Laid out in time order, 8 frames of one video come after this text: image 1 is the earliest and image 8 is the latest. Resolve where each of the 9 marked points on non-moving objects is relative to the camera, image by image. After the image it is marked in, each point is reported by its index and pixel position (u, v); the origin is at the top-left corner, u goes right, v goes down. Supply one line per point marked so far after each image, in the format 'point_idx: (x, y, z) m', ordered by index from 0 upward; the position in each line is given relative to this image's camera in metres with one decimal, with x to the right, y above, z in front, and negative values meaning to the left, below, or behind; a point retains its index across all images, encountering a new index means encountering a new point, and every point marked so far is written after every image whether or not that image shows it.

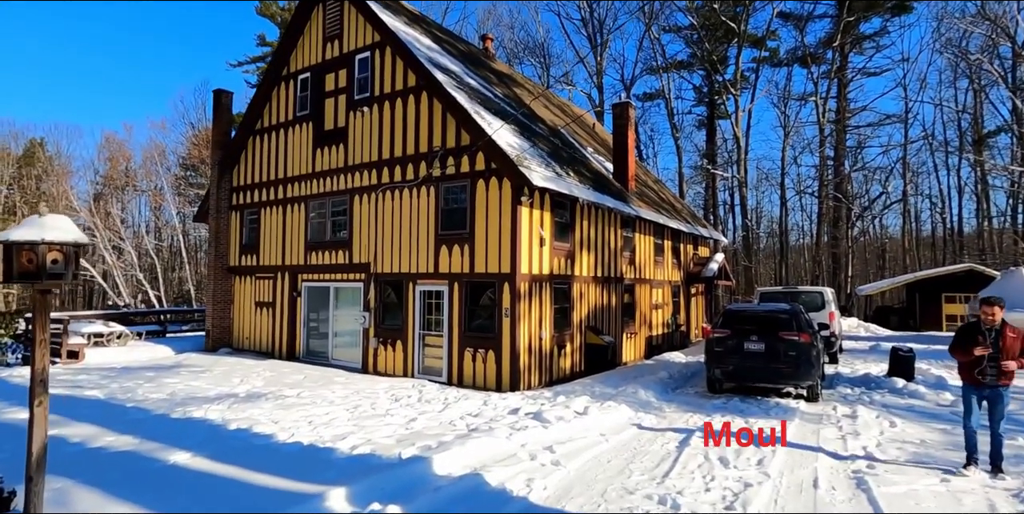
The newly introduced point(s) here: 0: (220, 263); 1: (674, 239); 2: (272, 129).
0: (-9.0, -0.2, +17.7) m
1: (+5.6, +0.6, +19.8) m
2: (-7.1, +3.8, +17.0) m
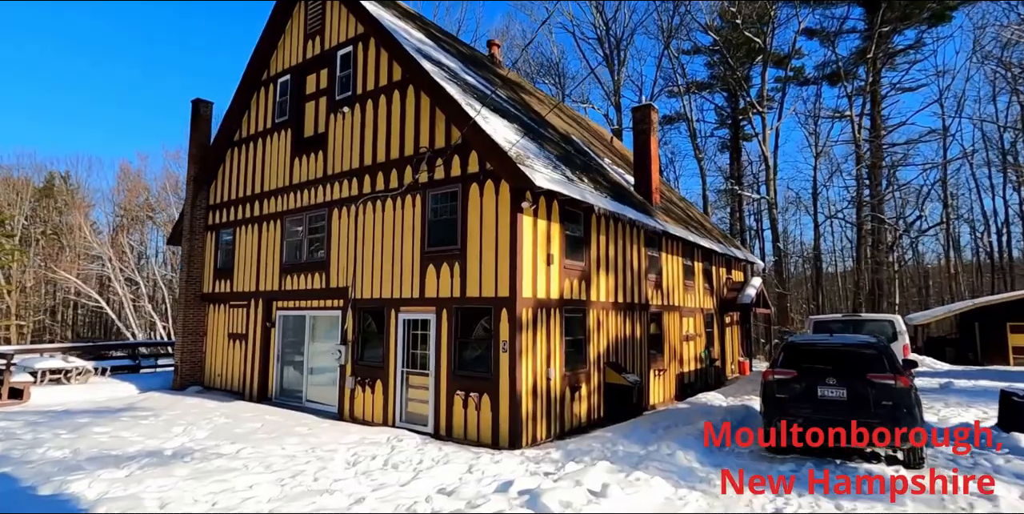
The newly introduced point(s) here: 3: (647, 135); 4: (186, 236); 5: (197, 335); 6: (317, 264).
0: (-8.8, -0.9, +15.8) m
1: (+5.8, -0.1, +17.5) m
2: (-6.9, +3.1, +15.2) m
3: (+3.6, +3.3, +15.5) m
4: (-9.1, +0.6, +16.0) m
5: (-8.5, -2.1, +15.6) m
6: (-4.3, -0.2, +12.7) m
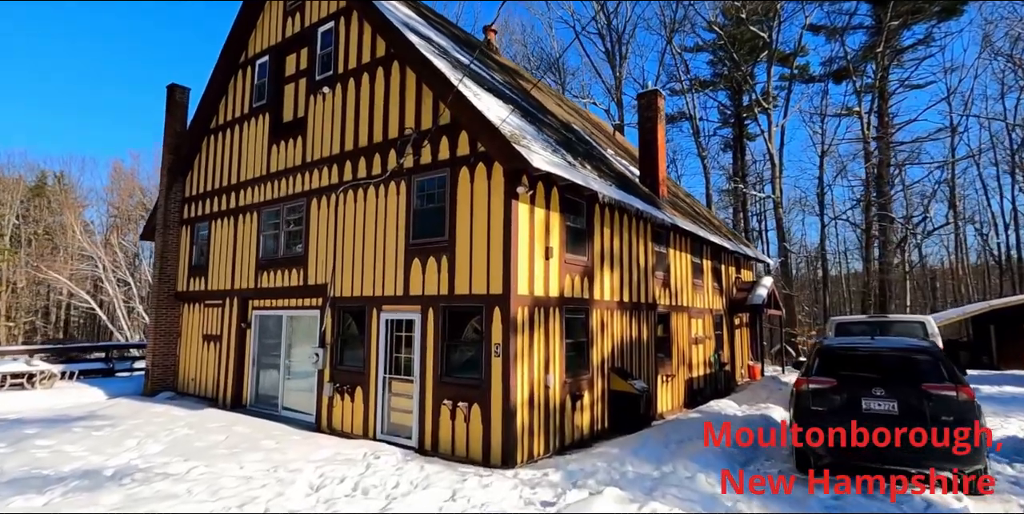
0: (-8.9, -0.8, +14.7) m
1: (+5.7, 0.0, +16.4) m
2: (-7.0, +3.3, +14.2) m
3: (+3.5, +3.4, +14.5) m
4: (-9.2, +0.7, +15.0) m
5: (-8.6, -2.0, +14.5) m
6: (-4.4, 0.0, +11.6) m
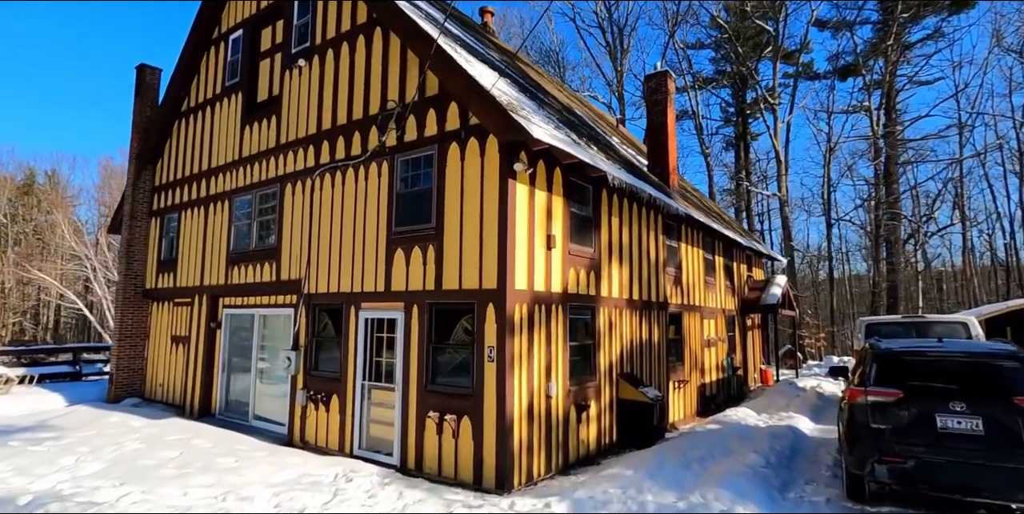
0: (-8.9, -0.6, +13.6) m
1: (+5.7, +0.1, +15.3) m
2: (-7.1, +3.4, +13.0) m
3: (+3.5, +3.5, +13.4) m
4: (-9.2, +0.8, +13.8) m
5: (-8.7, -1.9, +13.3) m
6: (-4.5, +0.1, +10.5) m
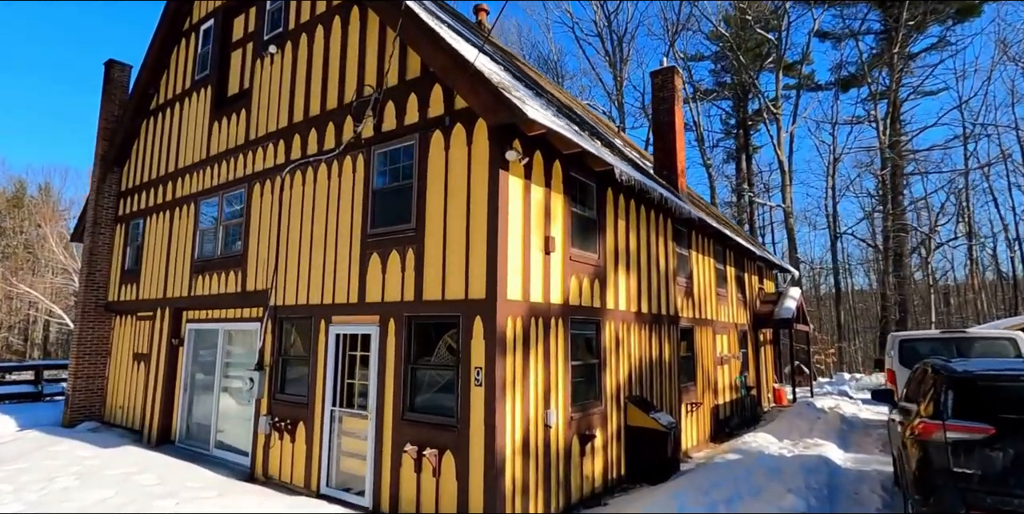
0: (-9.0, -0.9, +12.4) m
1: (+5.6, -0.2, +14.2) m
2: (-7.2, +3.2, +12.0) m
3: (+3.4, +3.3, +12.4) m
4: (-9.3, +0.6, +12.7) m
5: (-8.8, -2.1, +12.2) m
6: (-4.5, 0.0, +9.4) m
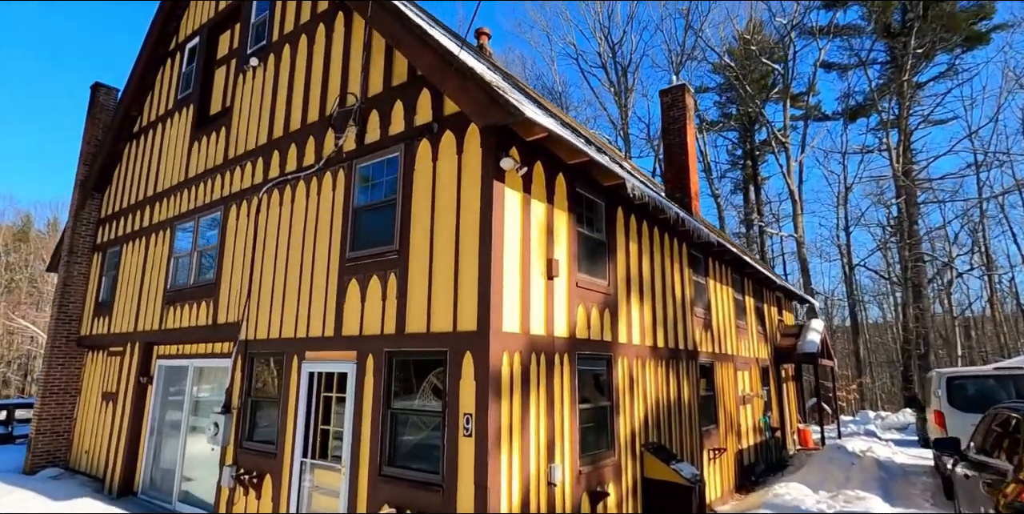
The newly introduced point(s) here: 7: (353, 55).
0: (-9.0, -1.5, +11.6) m
1: (+5.6, -0.9, +13.3) m
2: (-7.1, +2.6, +11.4) m
3: (+3.4, +2.7, +11.6) m
4: (-9.3, 0.0, +12.0) m
5: (-8.8, -2.7, +11.3) m
6: (-4.5, -0.5, +8.5) m
7: (-1.9, +2.5, +7.1) m
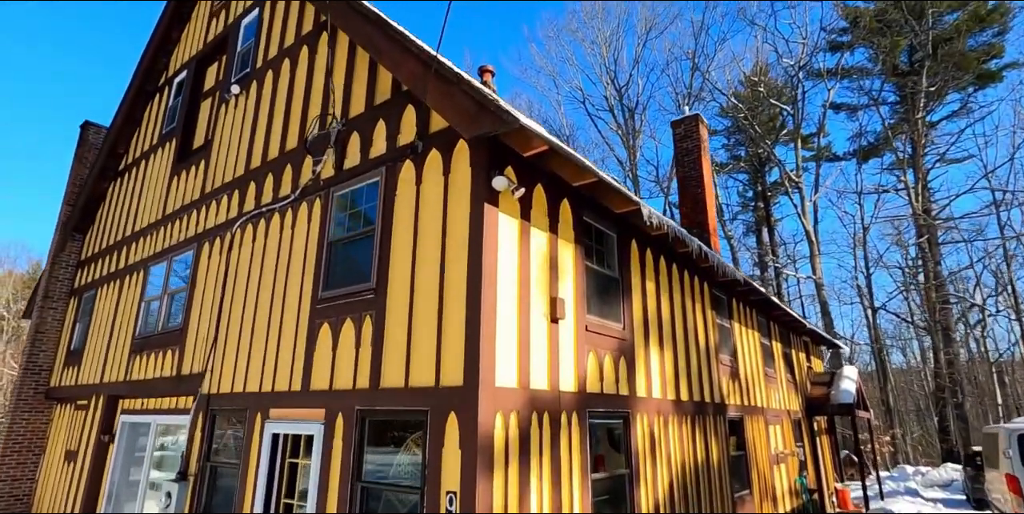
0: (-8.9, -2.3, +10.7) m
1: (+5.7, -1.8, +12.2) m
2: (-7.1, +1.8, +10.8) m
3: (+3.5, +1.9, +10.9) m
4: (-9.2, -0.9, +11.2) m
5: (-8.7, -3.5, +10.3) m
6: (-4.5, -1.0, +7.7) m
7: (-2.0, +2.0, +6.4) m
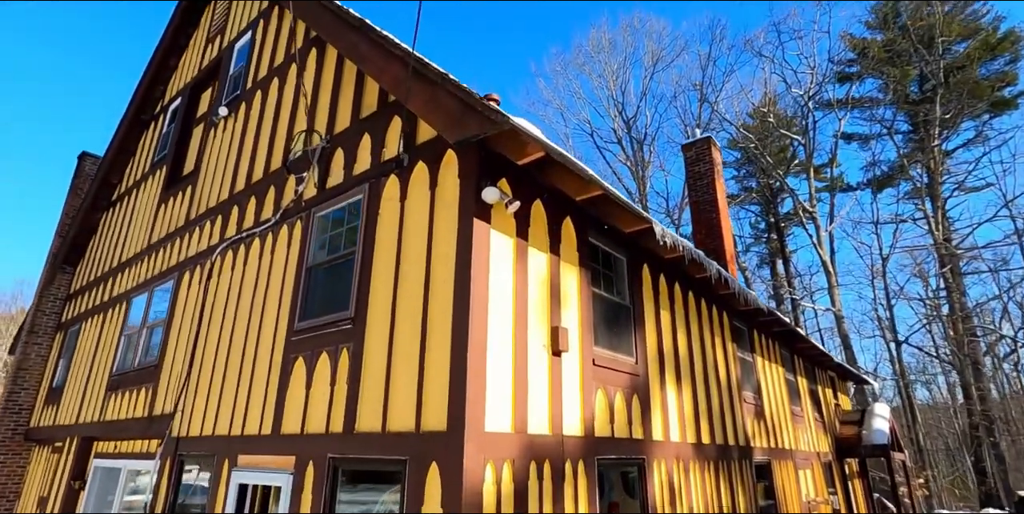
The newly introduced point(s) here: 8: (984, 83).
0: (-8.8, -2.9, +10.2) m
1: (+5.9, -2.3, +11.4) m
2: (-7.0, +1.2, +10.5) m
3: (+3.5, +1.4, +10.4) m
4: (-9.1, -1.5, +10.7) m
5: (-8.6, -4.1, +9.7) m
6: (-4.5, -1.4, +7.1) m
7: (-2.0, +1.7, +6.0) m
8: (+15.7, +5.8, +19.1) m
